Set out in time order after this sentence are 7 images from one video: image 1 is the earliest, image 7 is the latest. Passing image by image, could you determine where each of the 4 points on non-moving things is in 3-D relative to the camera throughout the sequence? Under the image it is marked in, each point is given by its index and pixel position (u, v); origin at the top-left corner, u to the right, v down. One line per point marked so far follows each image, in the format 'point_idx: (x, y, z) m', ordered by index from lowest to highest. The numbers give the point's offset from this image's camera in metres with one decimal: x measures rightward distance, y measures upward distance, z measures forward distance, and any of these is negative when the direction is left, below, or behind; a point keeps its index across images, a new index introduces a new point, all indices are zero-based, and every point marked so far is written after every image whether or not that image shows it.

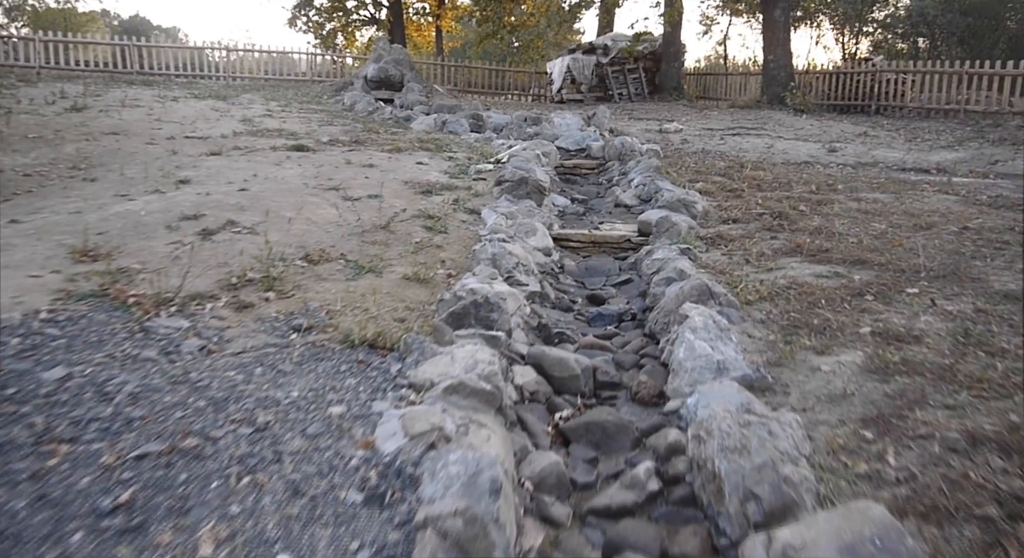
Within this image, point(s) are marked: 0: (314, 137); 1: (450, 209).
0: (-1.9, +1.3, +6.3) m
1: (-0.4, +0.4, +4.0) m
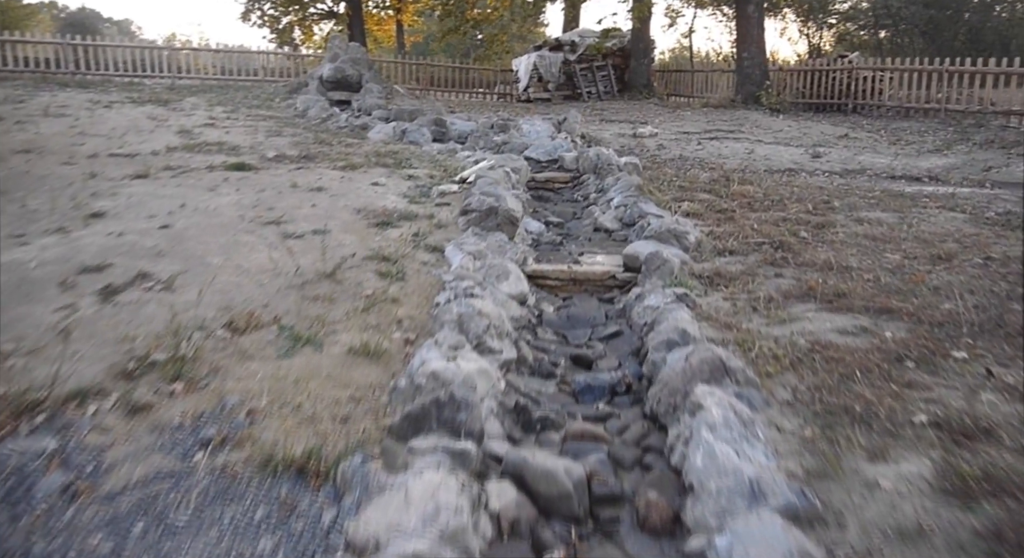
0: (-2.1, +1.1, +5.7) m
1: (-0.5, +0.2, +3.4) m
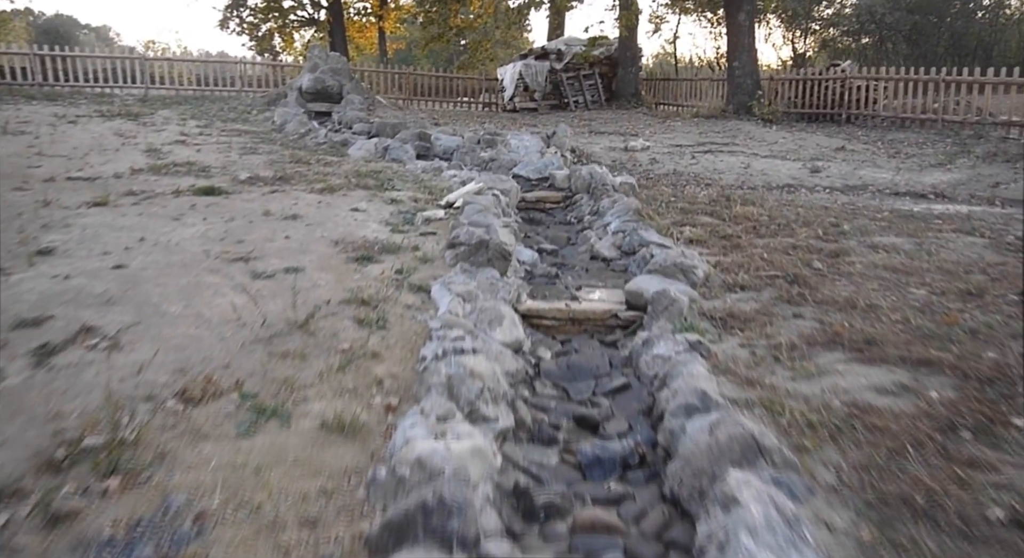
0: (-2.2, +0.8, +5.4) m
1: (-0.6, 0.0, +3.1) m
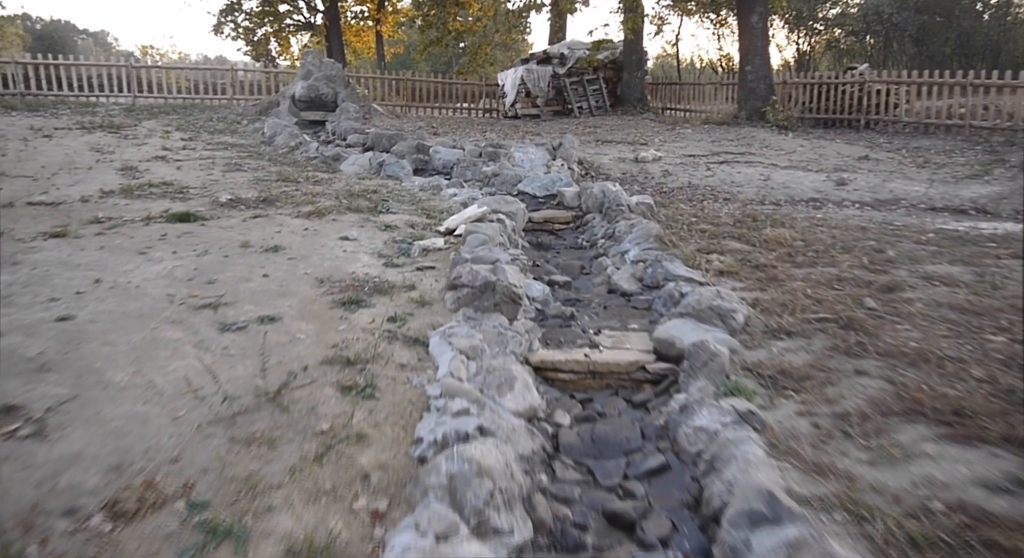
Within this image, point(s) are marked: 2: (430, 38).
0: (-2.2, +0.6, +4.9) m
1: (-0.5, -0.2, +2.7) m
2: (-2.3, +6.7, +18.7) m
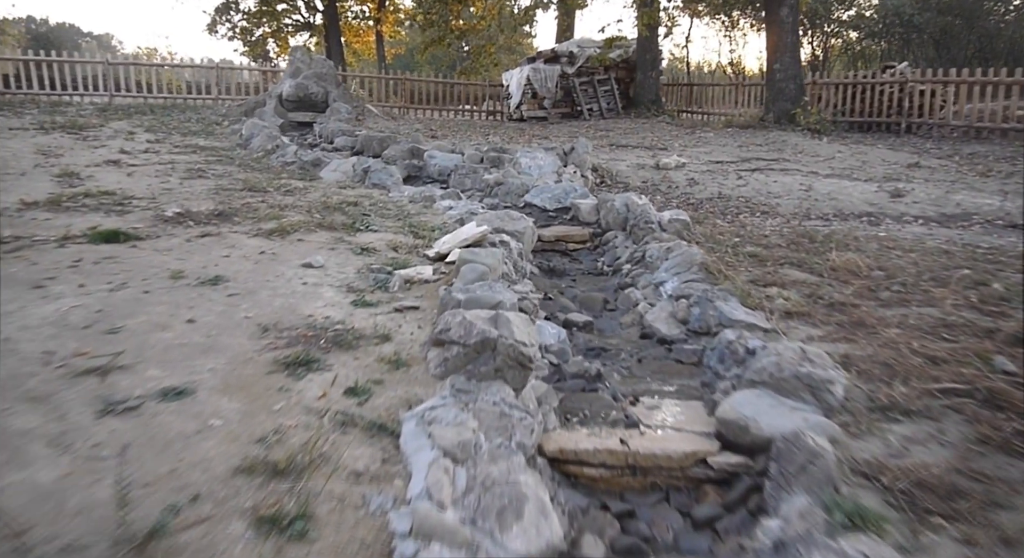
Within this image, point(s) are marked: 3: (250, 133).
0: (-2.2, +0.4, +4.1) m
1: (-0.5, -0.4, +1.8) m
2: (-2.1, +6.4, +17.9) m
3: (-2.7, +1.5, +7.1) m
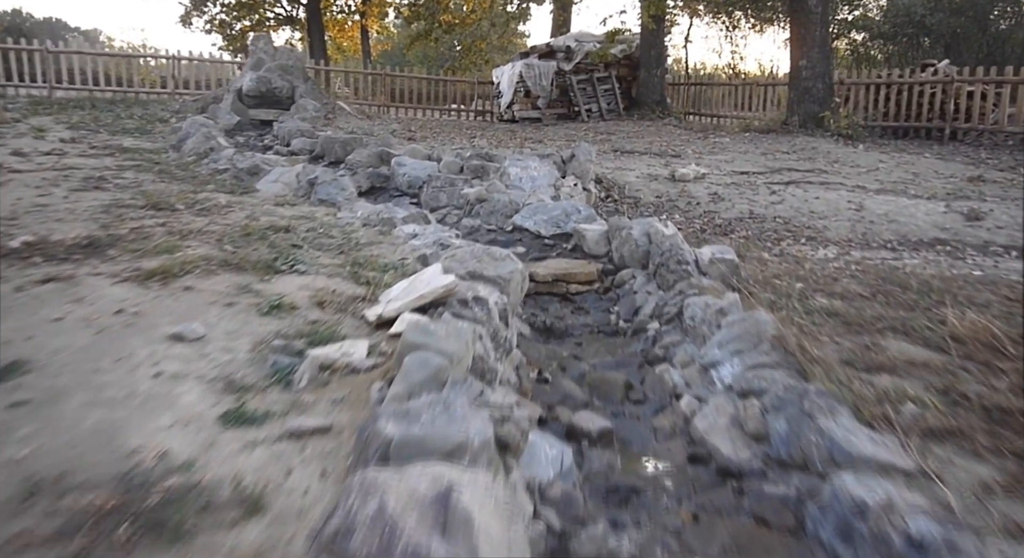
0: (-2.2, +0.2, +3.0) m
1: (-0.6, -0.7, +0.7) m
2: (-2.3, +6.2, +16.8) m
3: (-2.9, +1.3, +5.9) m
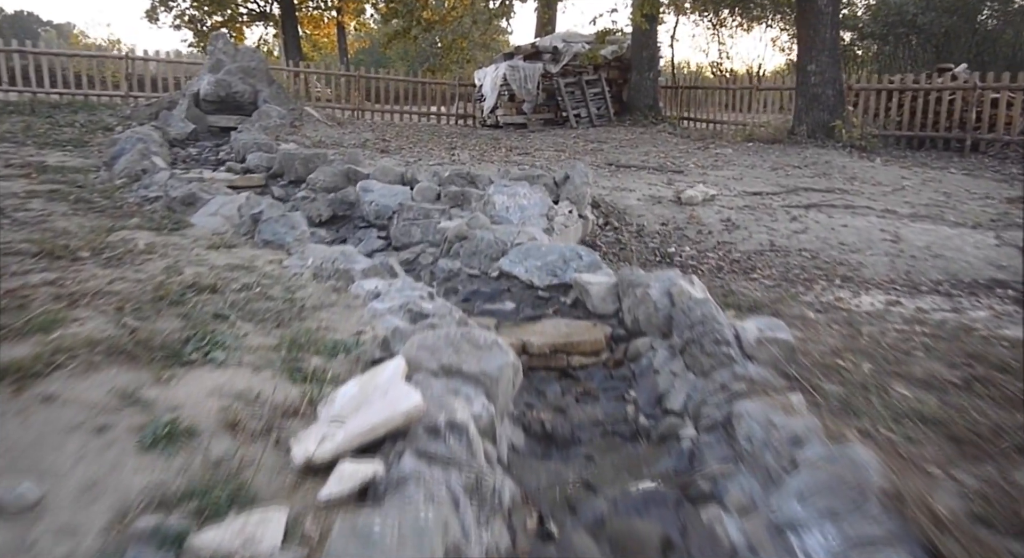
0: (-2.3, -0.1, +2.2) m
1: (-0.5, -0.9, 0.0) m
2: (-2.7, +5.9, +16.0) m
3: (-3.0, +1.0, +5.2) m
